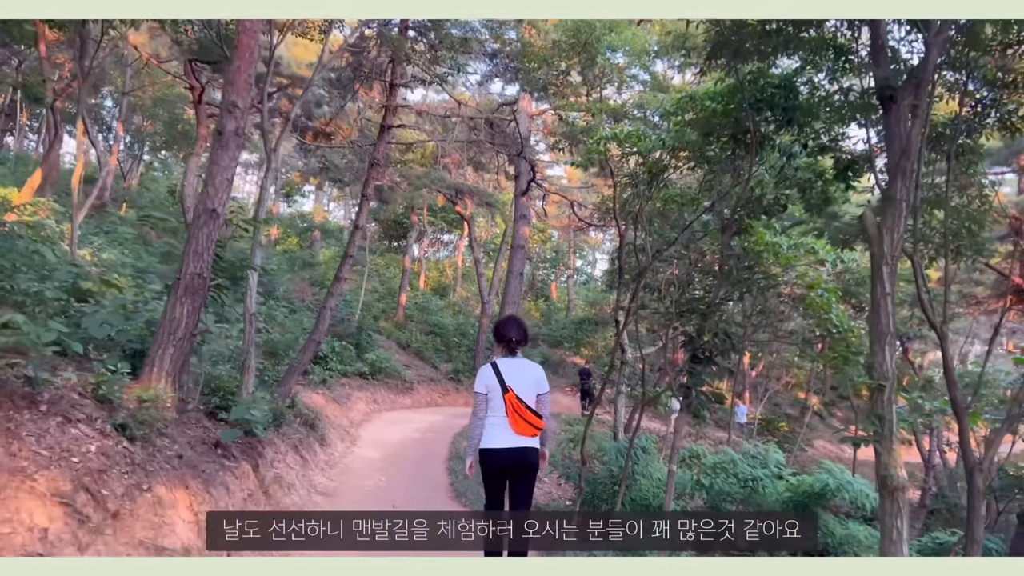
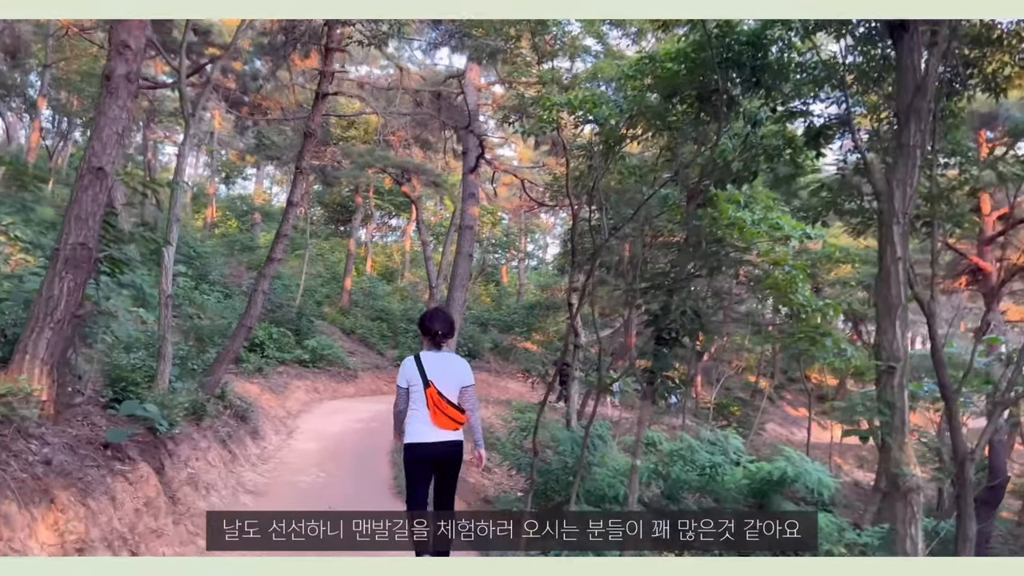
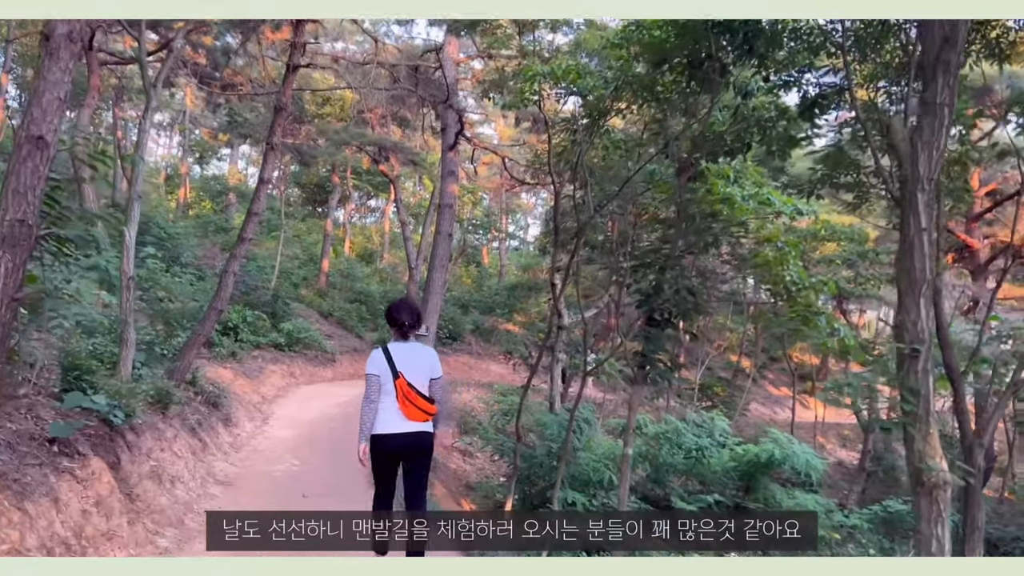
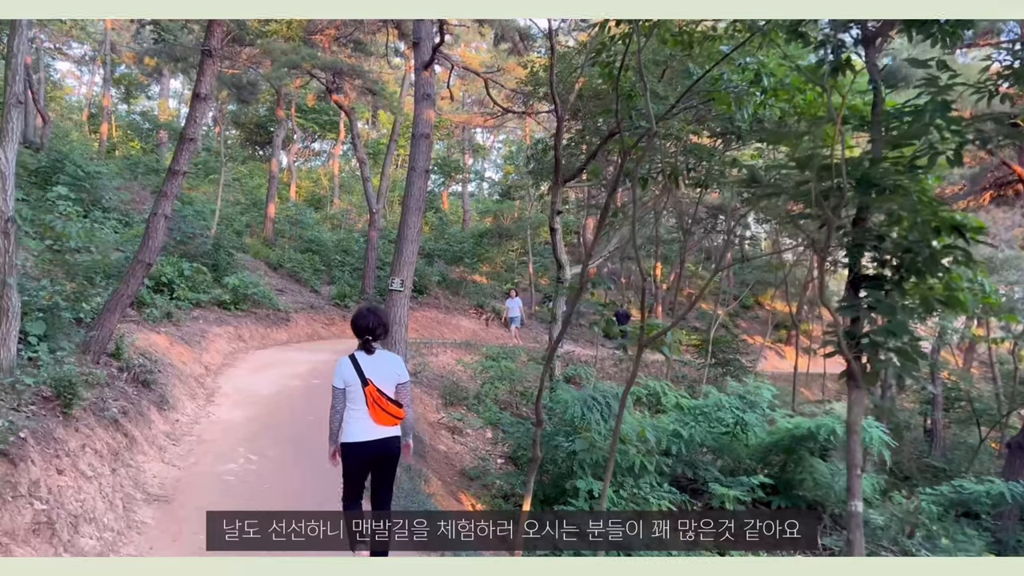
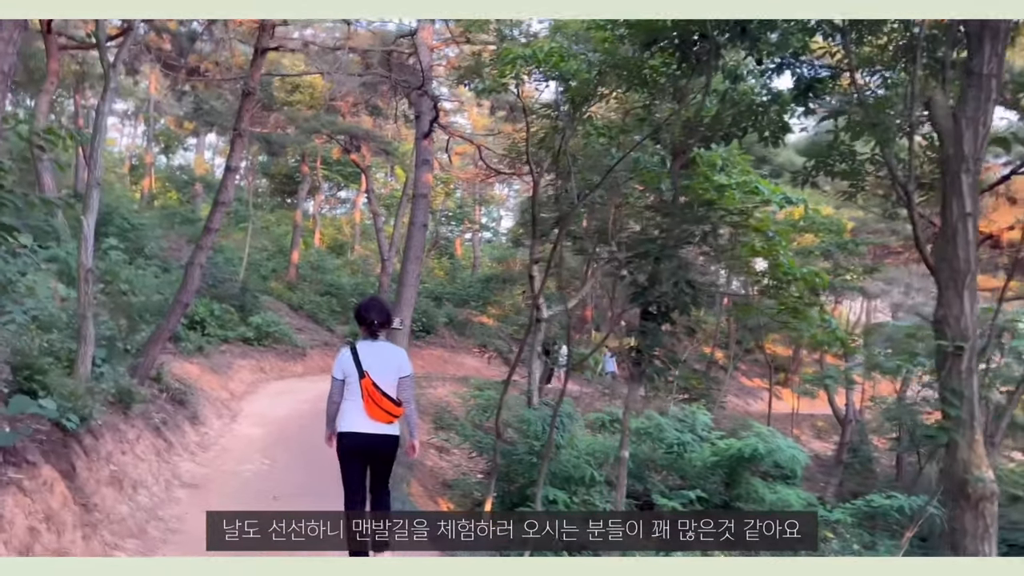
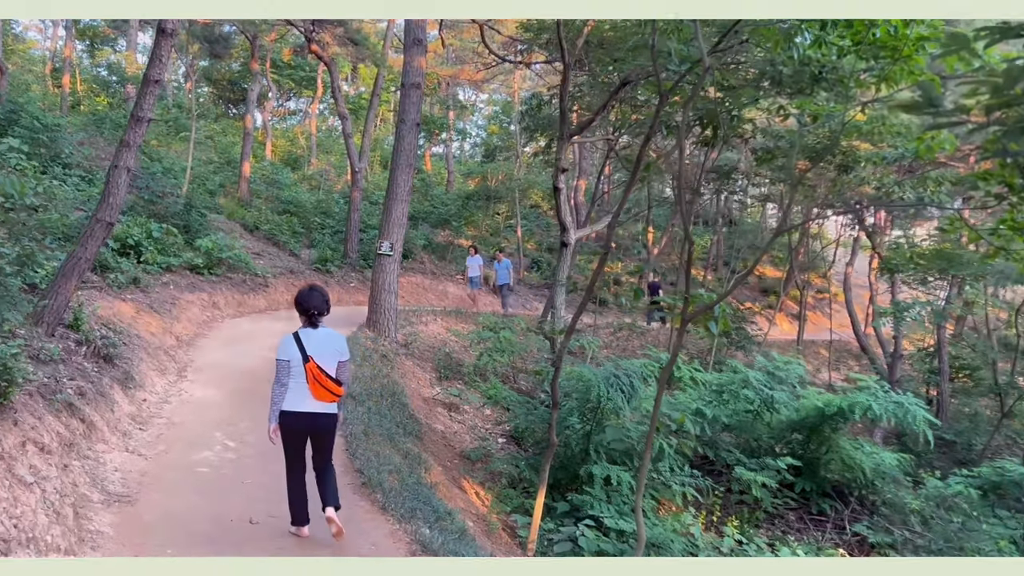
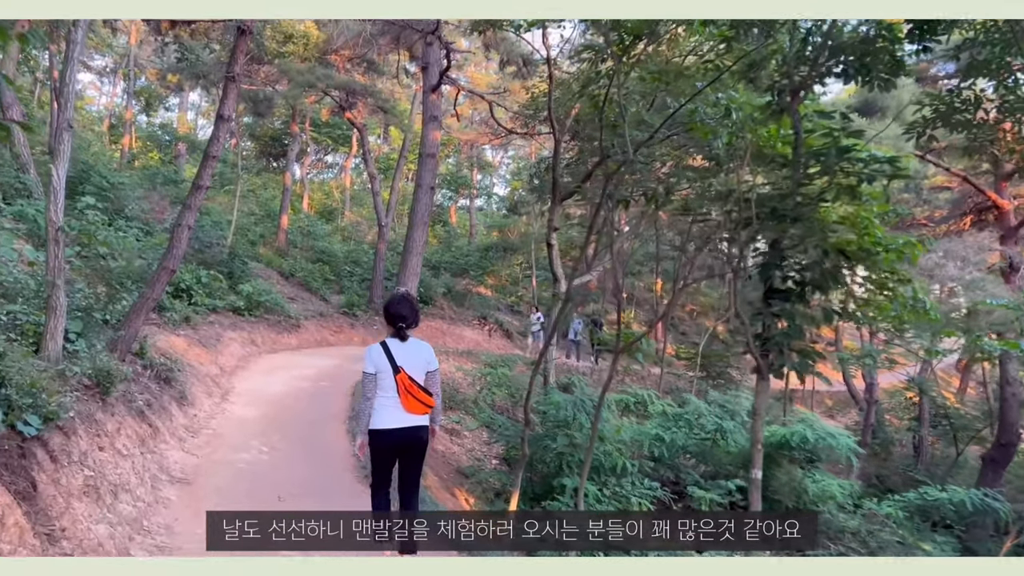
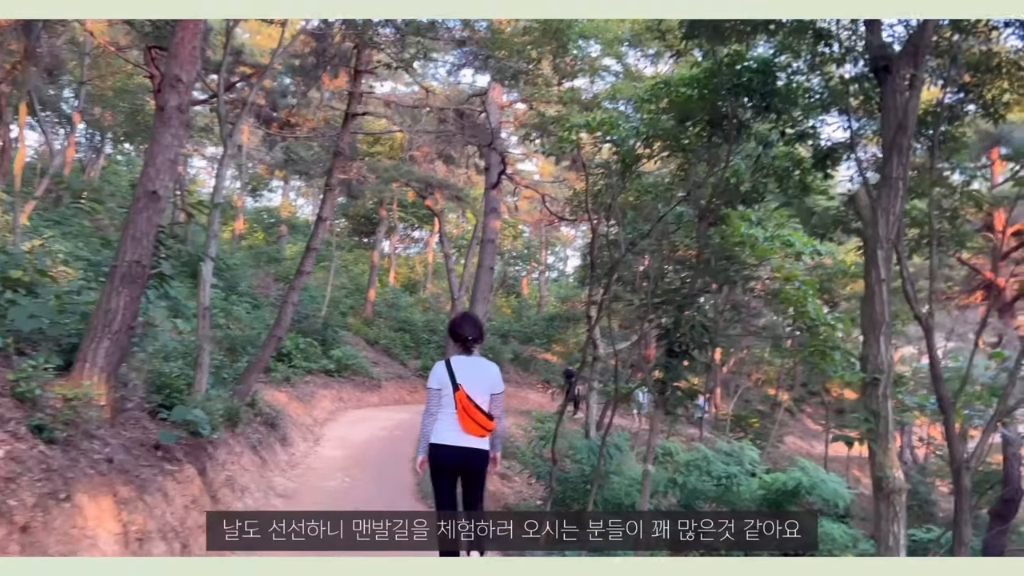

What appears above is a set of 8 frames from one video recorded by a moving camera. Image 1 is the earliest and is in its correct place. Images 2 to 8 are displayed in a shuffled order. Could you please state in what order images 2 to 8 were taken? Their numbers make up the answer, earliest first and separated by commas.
8, 2, 3, 5, 7, 4, 6
